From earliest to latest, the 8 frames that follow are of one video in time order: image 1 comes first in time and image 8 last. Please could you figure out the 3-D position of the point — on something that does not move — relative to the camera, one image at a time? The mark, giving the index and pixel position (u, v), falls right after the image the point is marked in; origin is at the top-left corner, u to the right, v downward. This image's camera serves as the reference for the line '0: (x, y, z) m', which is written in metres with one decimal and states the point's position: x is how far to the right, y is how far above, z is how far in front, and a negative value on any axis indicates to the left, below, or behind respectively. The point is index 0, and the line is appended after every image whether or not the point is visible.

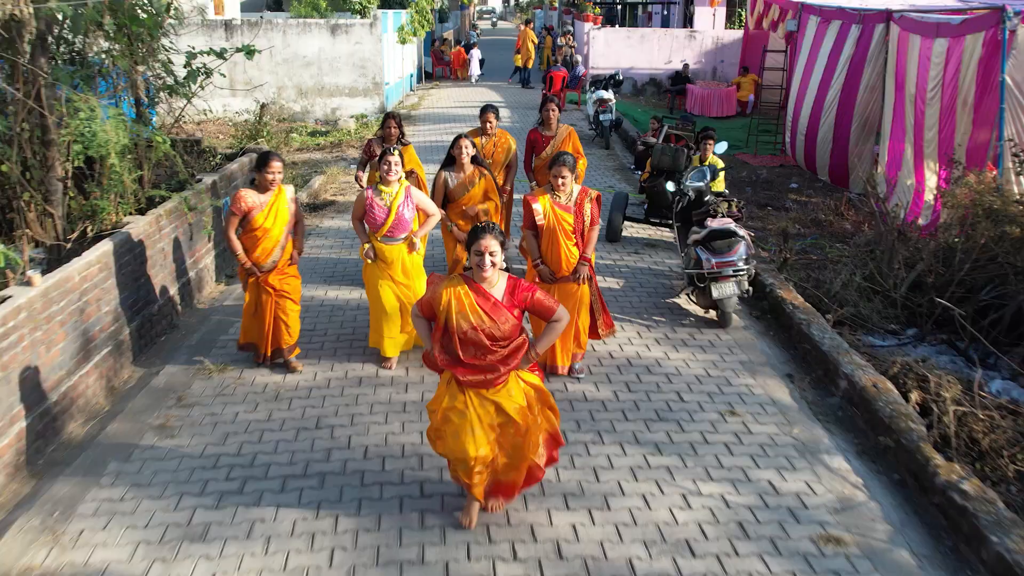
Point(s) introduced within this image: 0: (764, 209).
0: (+2.0, +0.7, +7.8) m
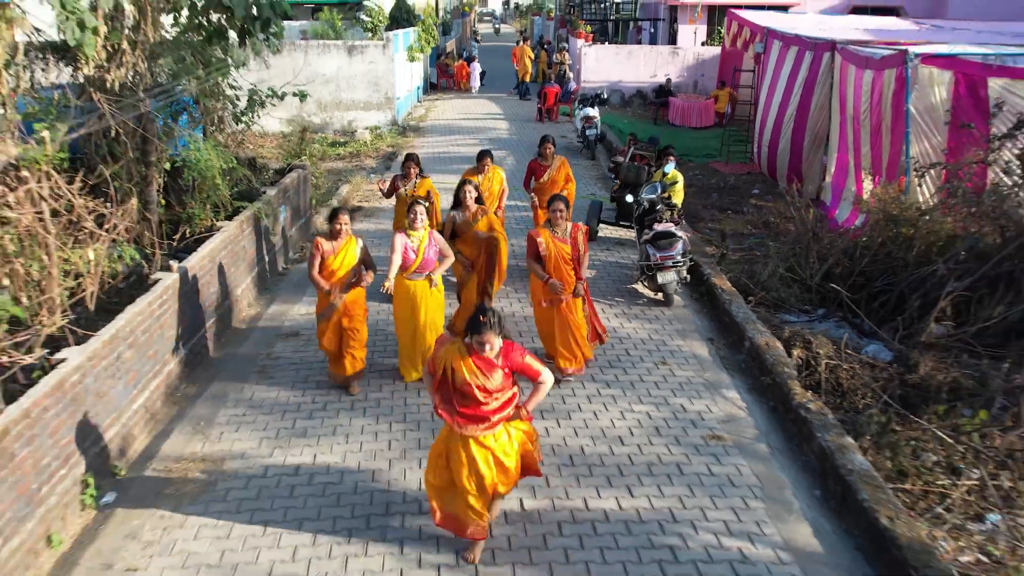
0: (+2.0, +0.7, +9.1) m
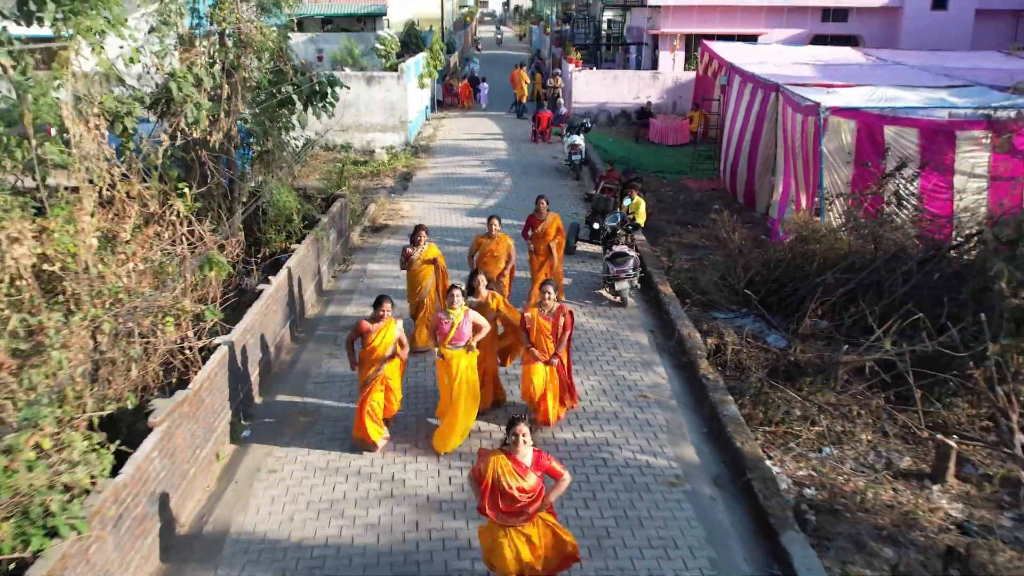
0: (+2.0, +0.7, +11.1) m
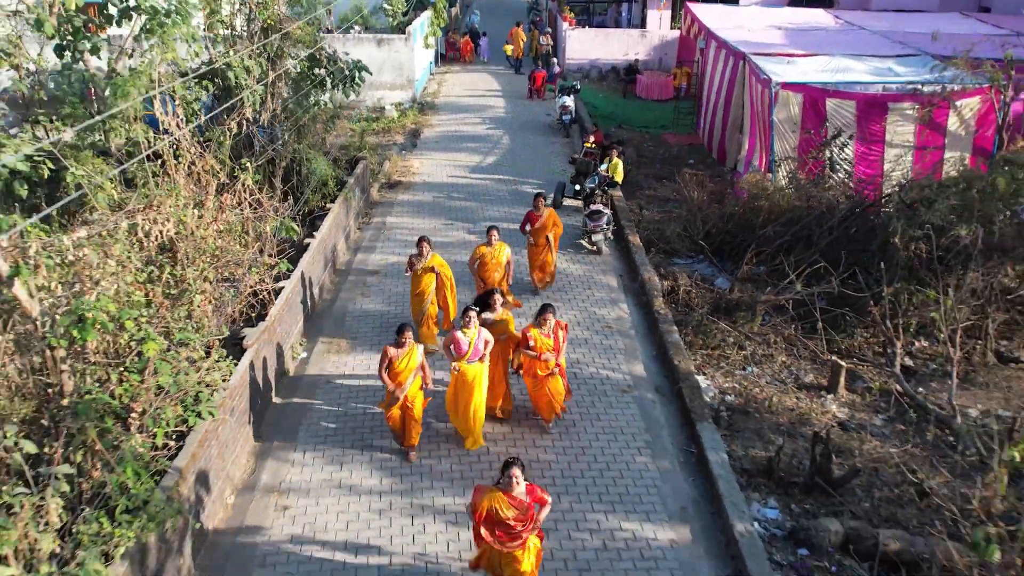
0: (+1.9, +1.4, +12.6) m
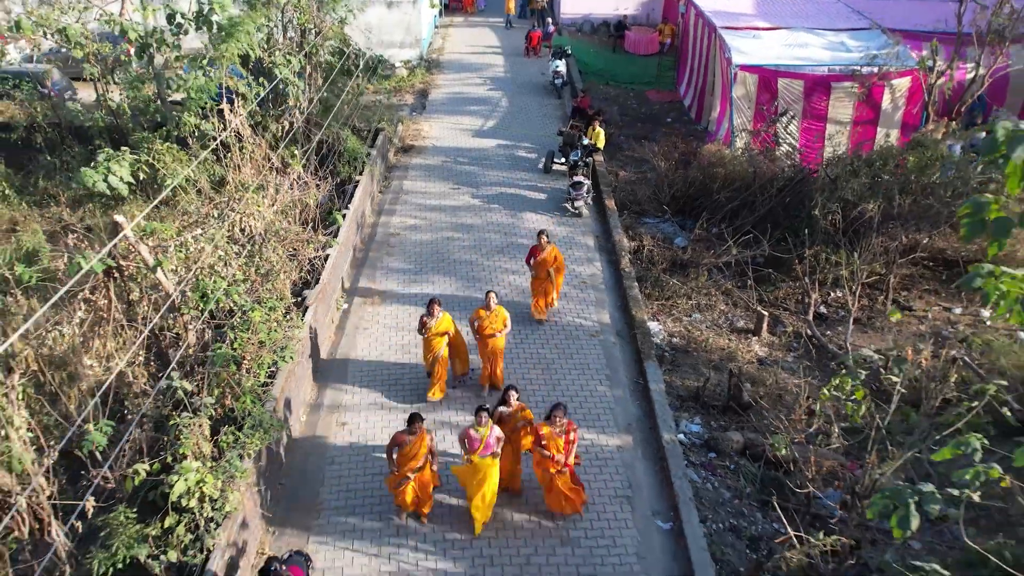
0: (+1.9, +2.2, +14.5) m
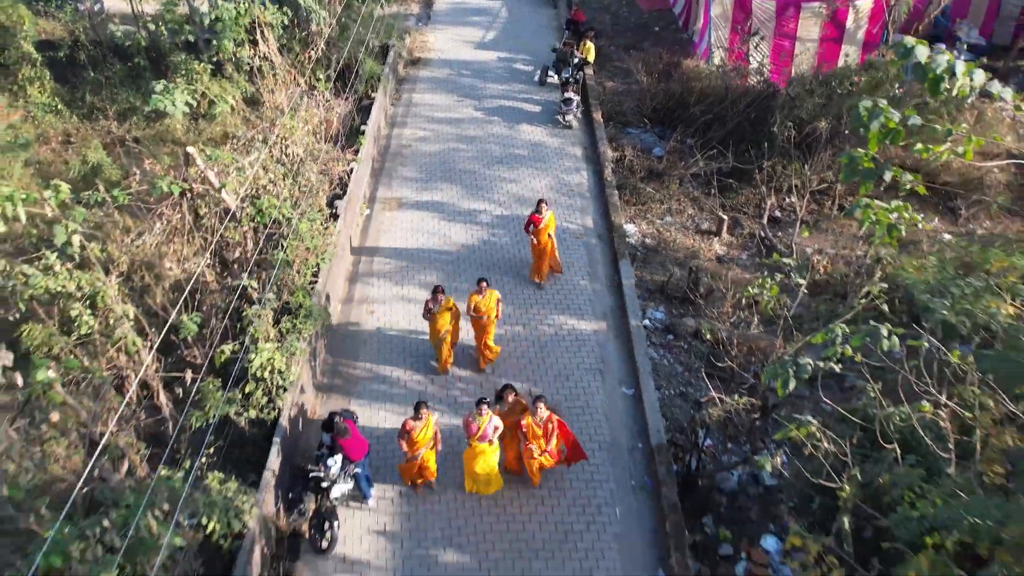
0: (+1.9, +3.9, +15.8) m
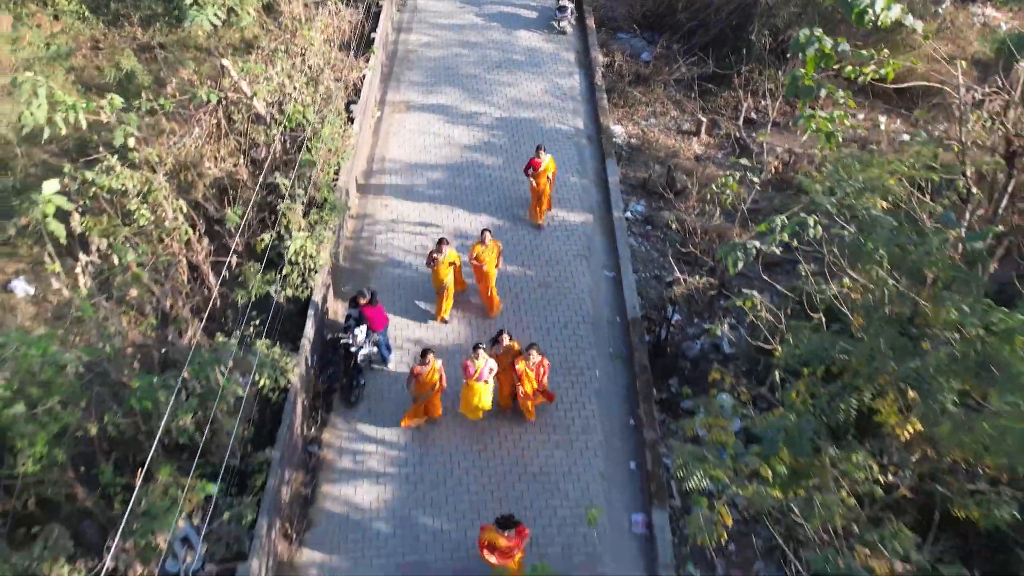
0: (+1.9, +5.7, +16.5) m
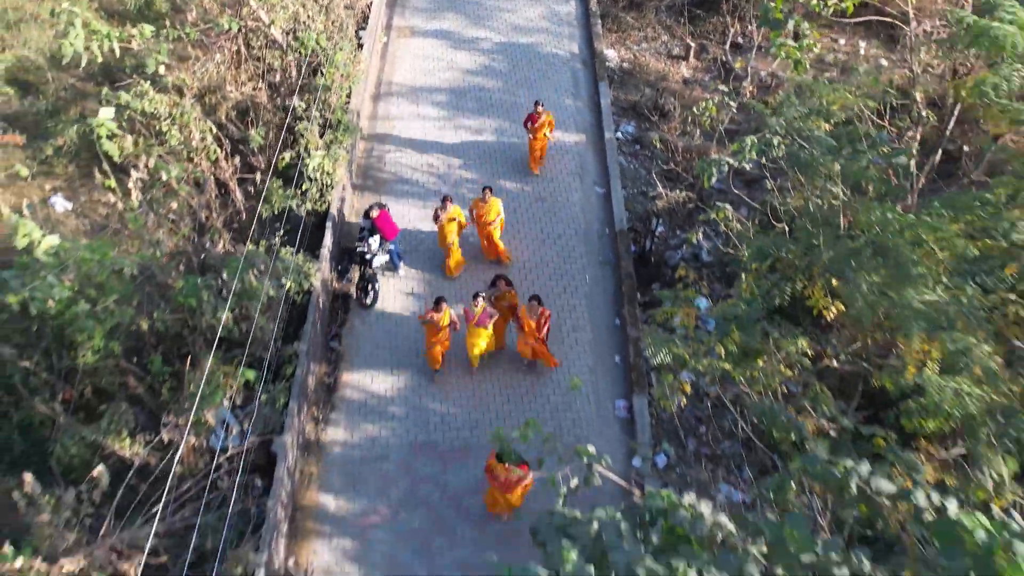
0: (+1.9, +7.2, +16.9) m
